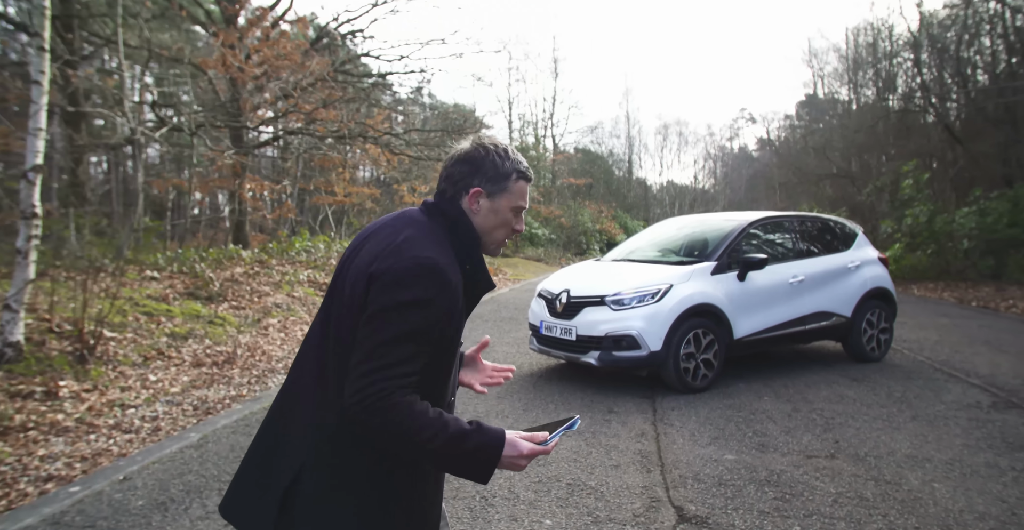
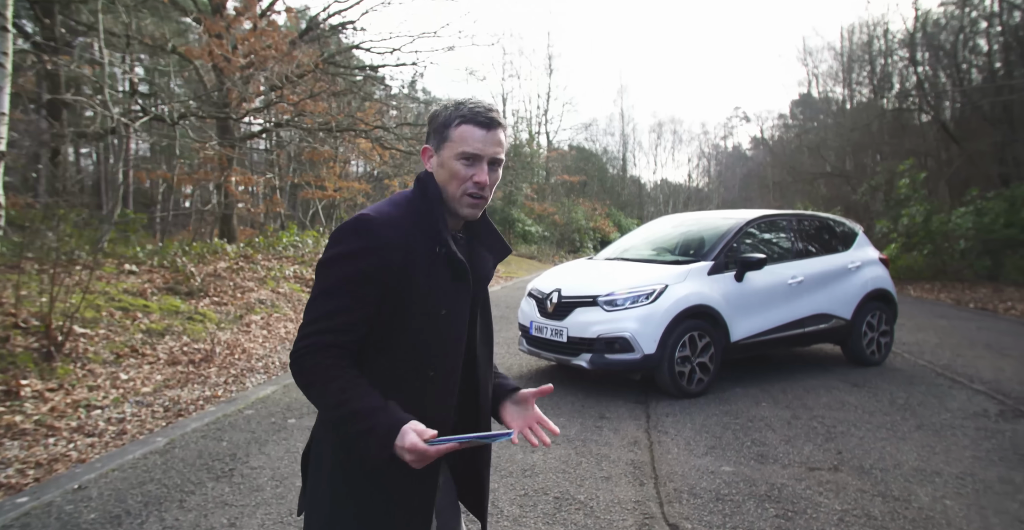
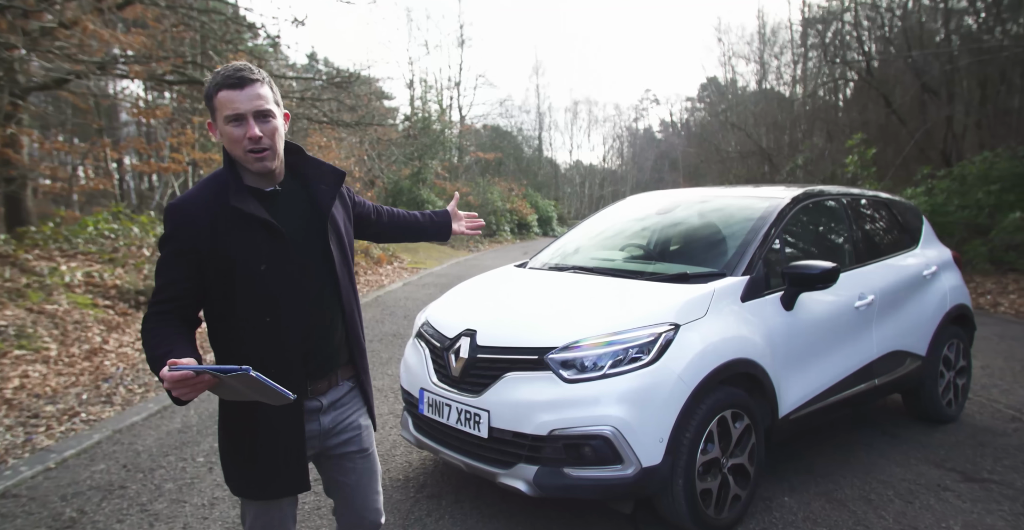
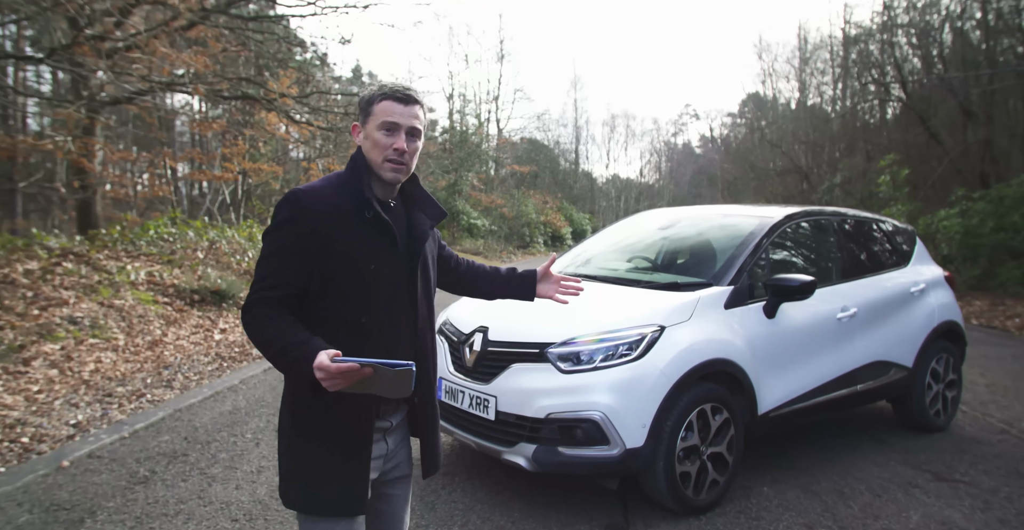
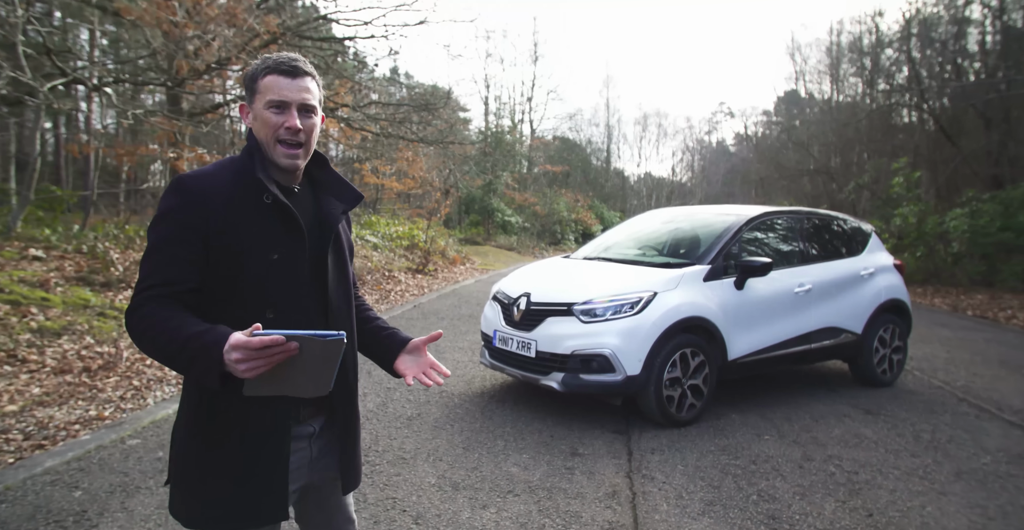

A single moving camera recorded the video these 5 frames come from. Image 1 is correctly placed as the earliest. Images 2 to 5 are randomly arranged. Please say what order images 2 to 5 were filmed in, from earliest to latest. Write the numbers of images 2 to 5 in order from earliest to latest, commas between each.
2, 5, 4, 3
